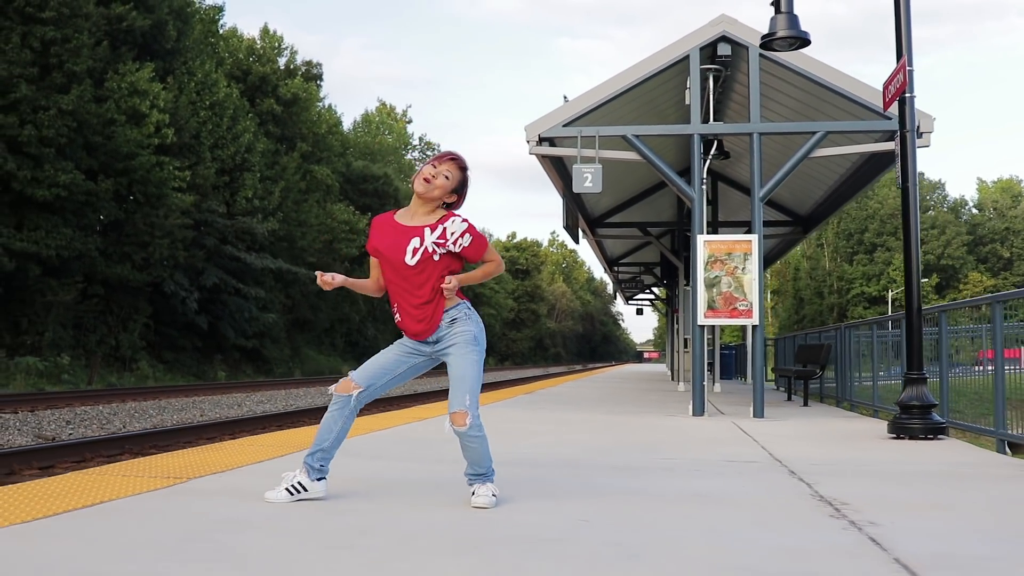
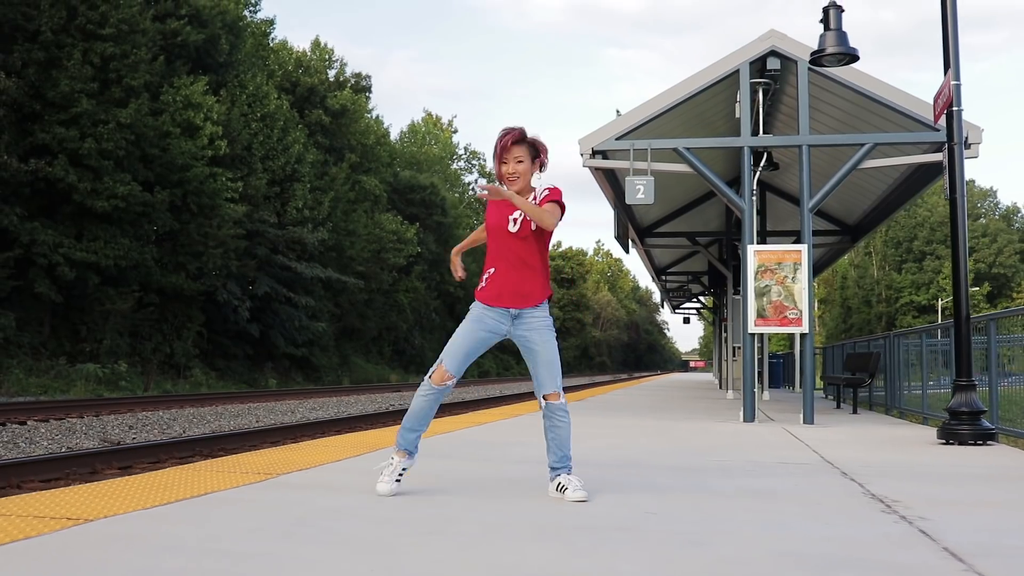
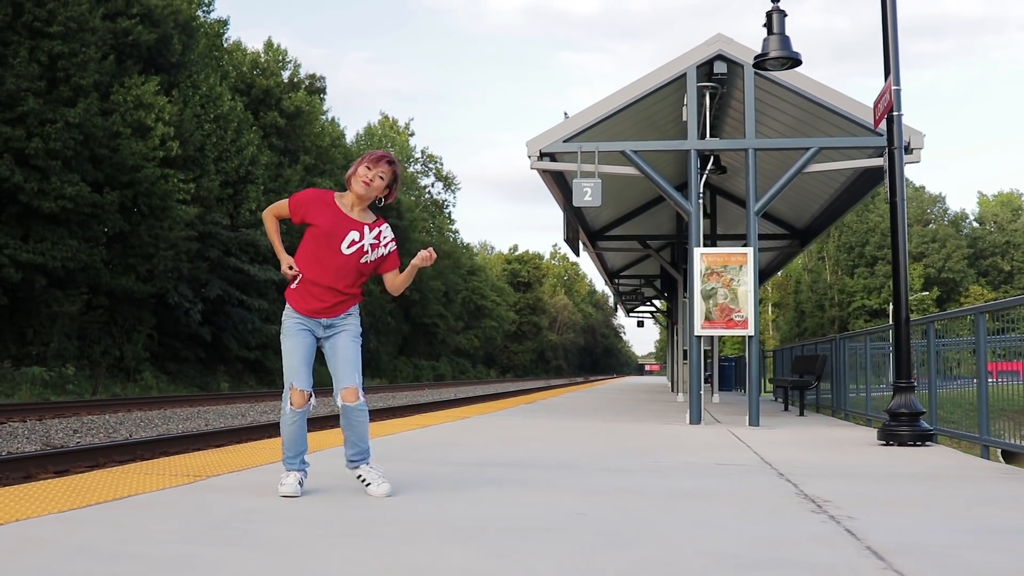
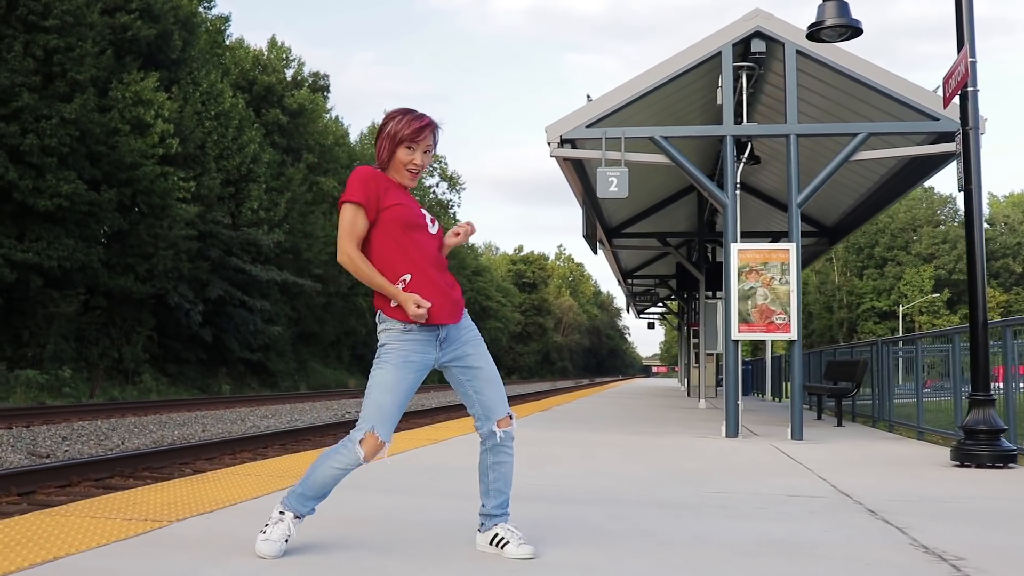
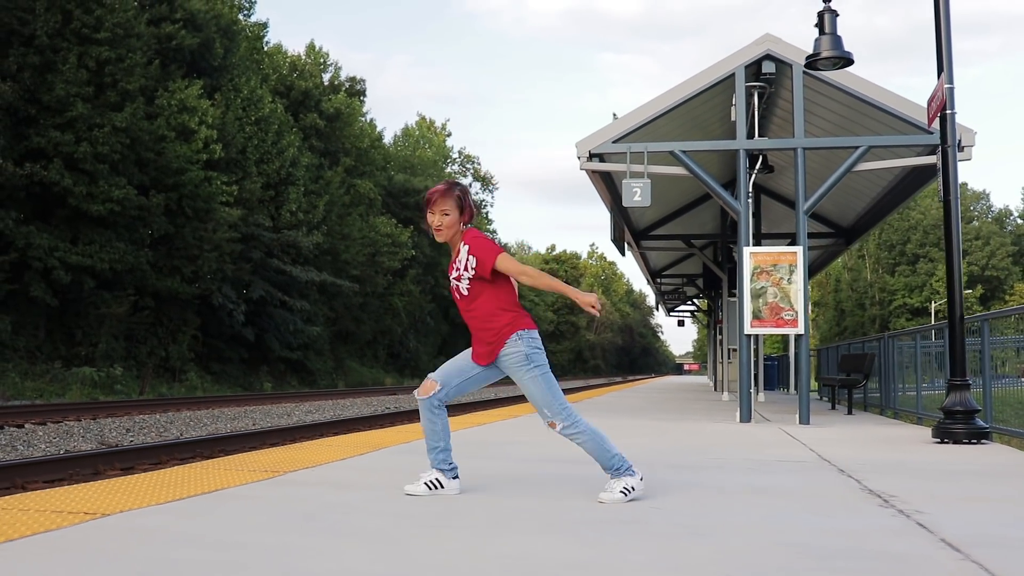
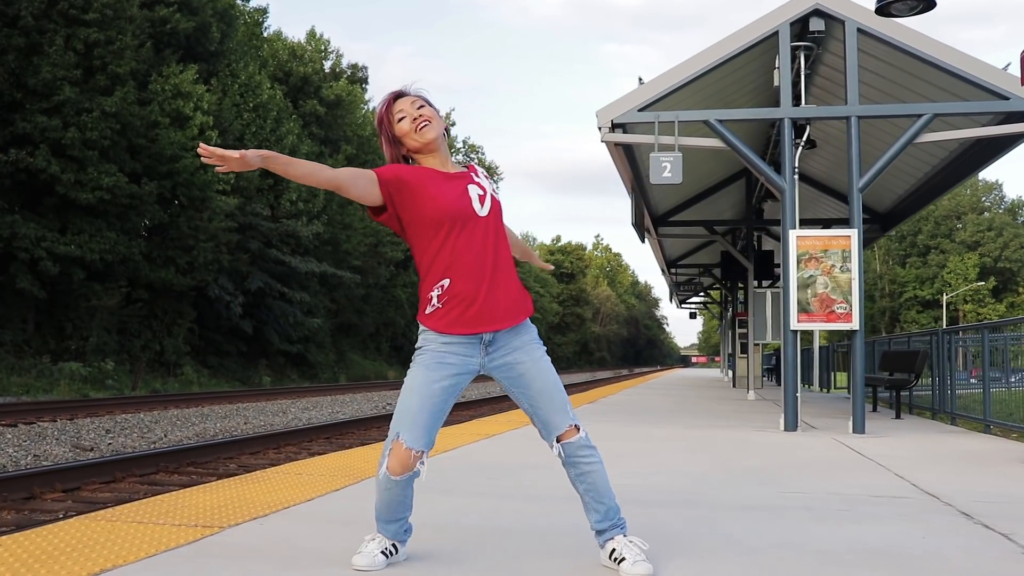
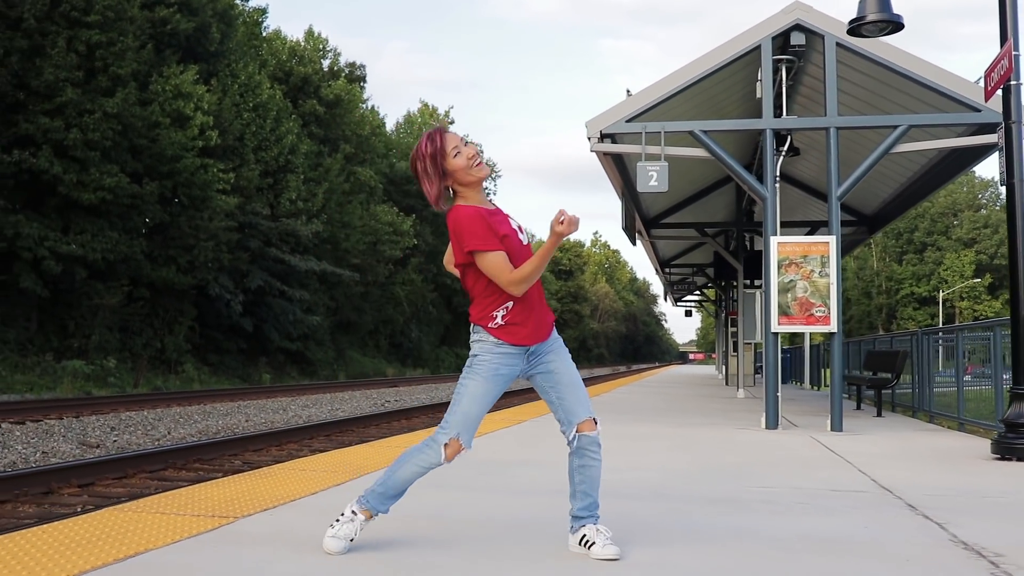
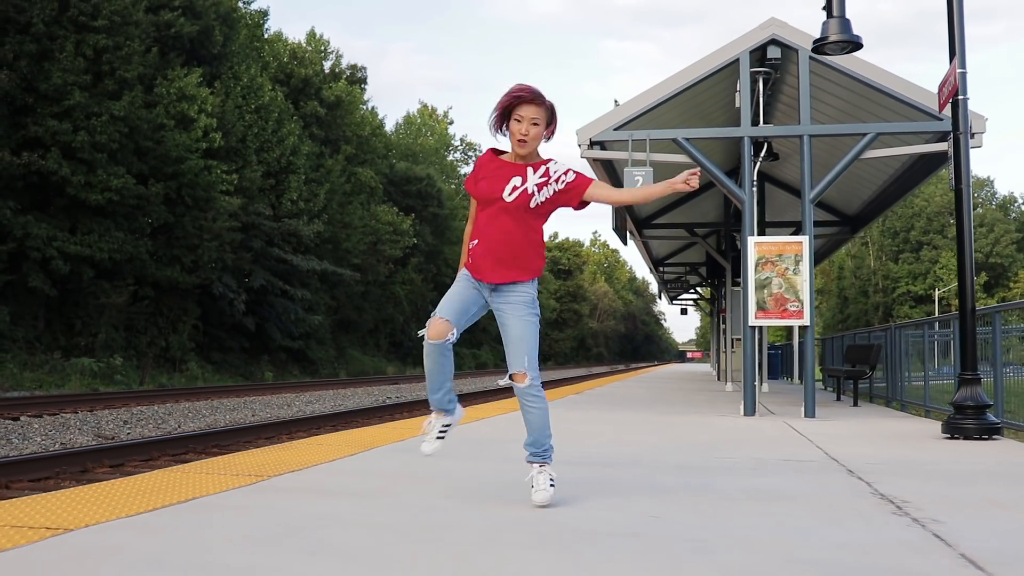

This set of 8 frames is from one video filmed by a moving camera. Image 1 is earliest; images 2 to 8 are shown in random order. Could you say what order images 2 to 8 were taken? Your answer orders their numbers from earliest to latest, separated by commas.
3, 4, 7, 2, 6, 8, 5
